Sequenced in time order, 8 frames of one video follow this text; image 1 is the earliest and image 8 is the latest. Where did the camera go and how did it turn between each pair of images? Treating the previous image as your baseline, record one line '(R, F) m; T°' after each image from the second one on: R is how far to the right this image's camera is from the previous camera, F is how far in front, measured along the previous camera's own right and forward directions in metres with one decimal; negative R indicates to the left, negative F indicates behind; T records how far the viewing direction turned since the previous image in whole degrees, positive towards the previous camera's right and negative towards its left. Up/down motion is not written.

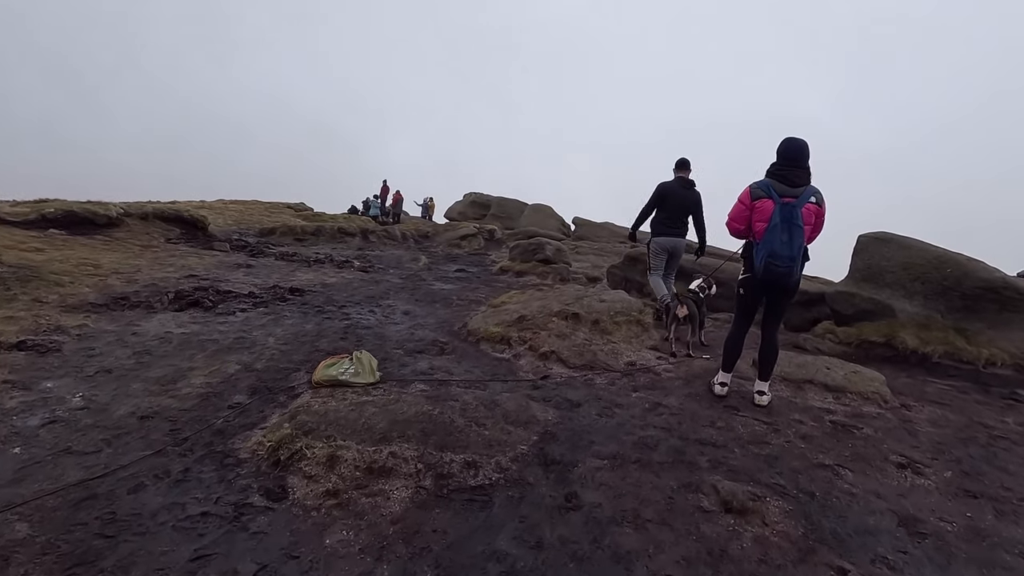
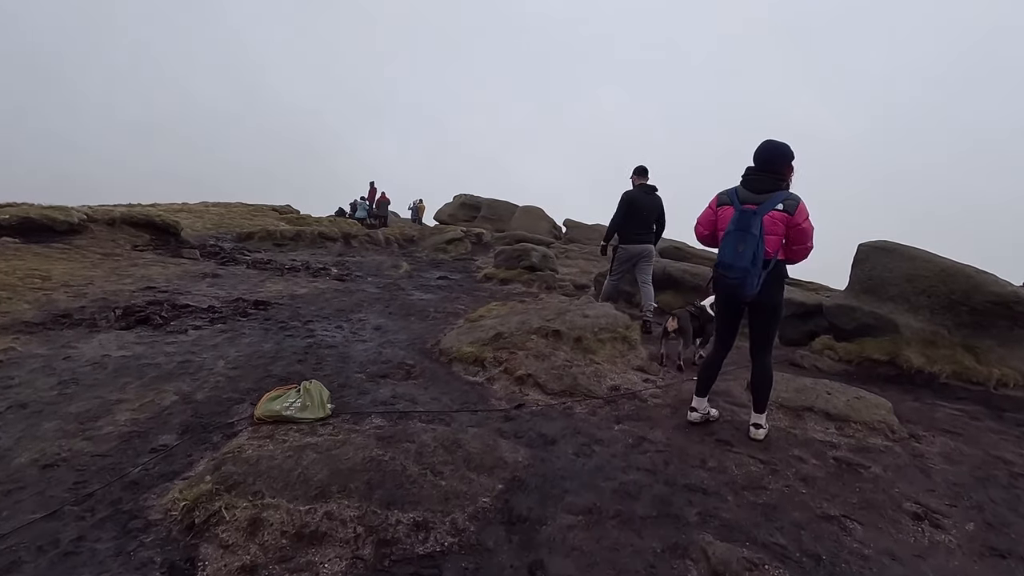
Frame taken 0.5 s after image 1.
(+0.3, +0.6) m; +1°
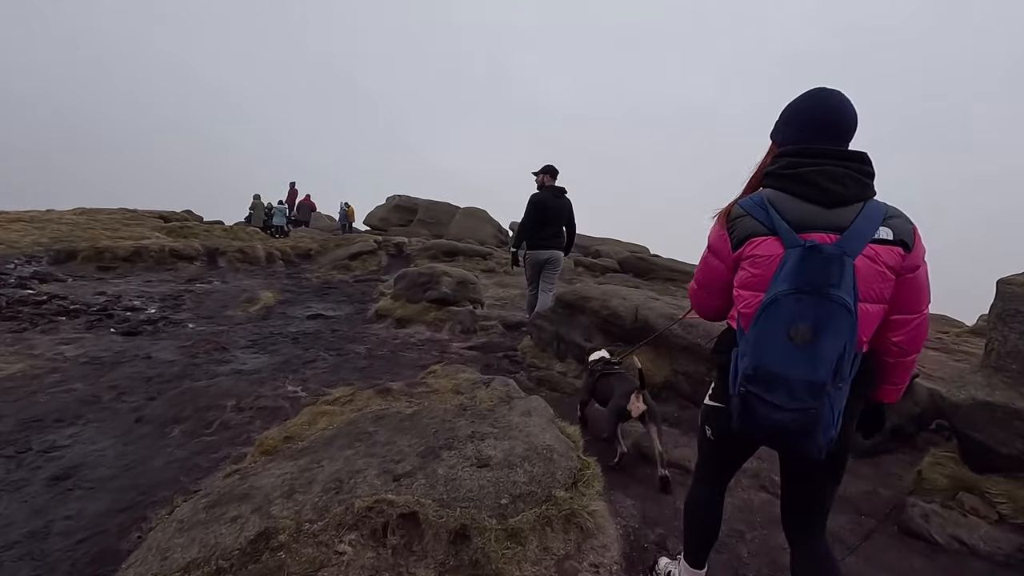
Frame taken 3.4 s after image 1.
(+1.0, +4.3) m; +5°
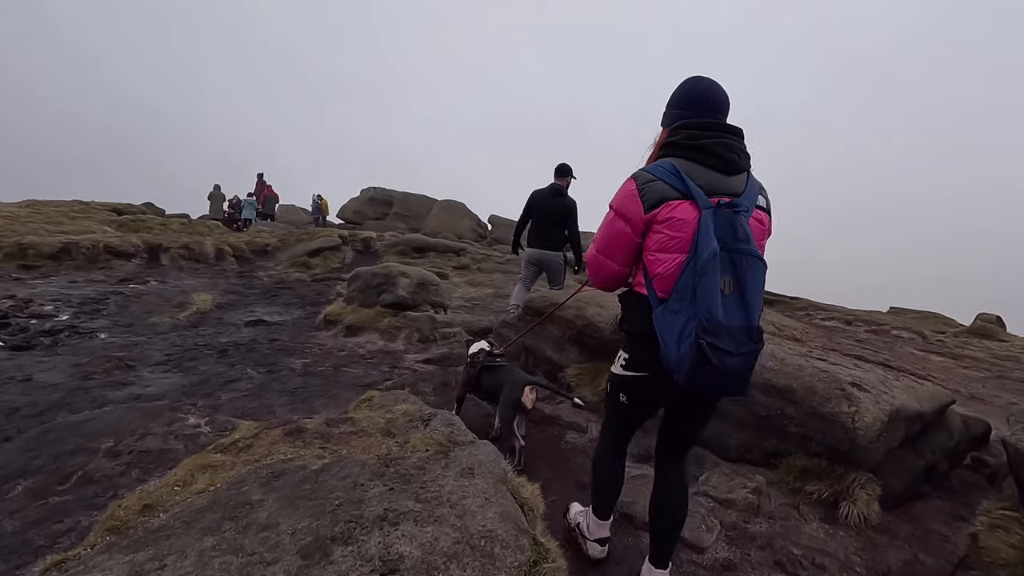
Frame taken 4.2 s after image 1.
(+0.3, +1.1) m; +2°
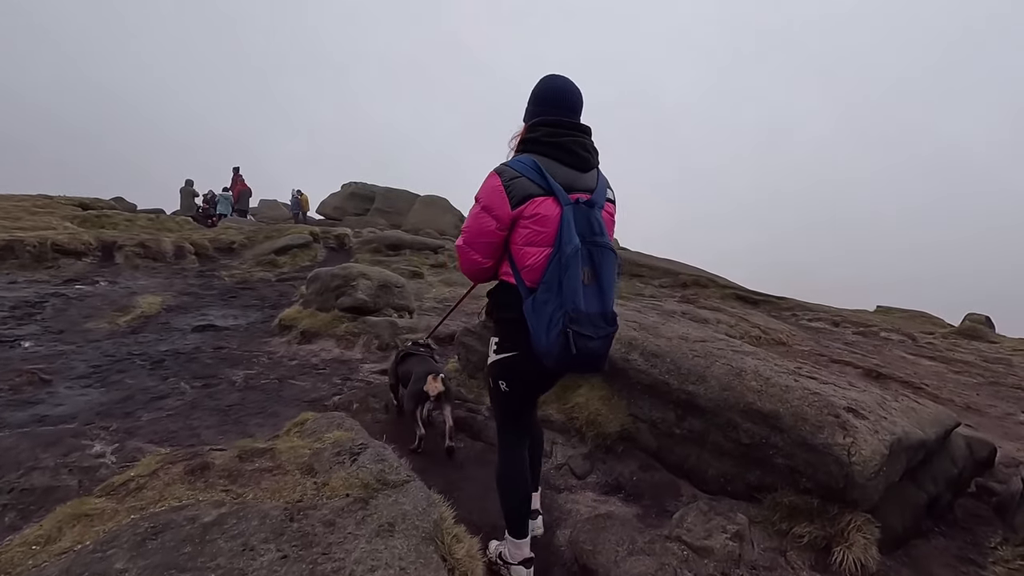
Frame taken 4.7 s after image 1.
(+0.3, +0.6) m; +1°
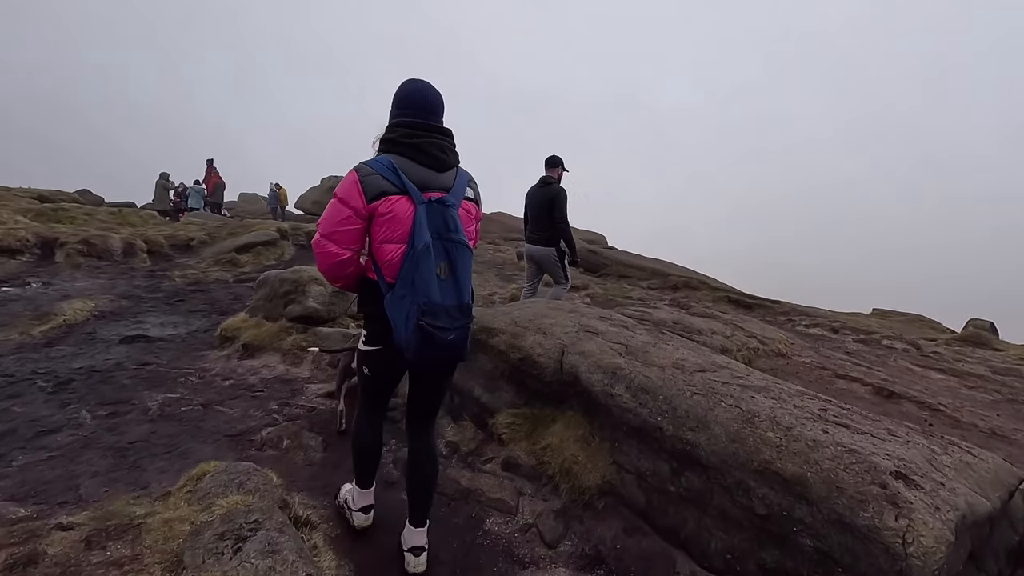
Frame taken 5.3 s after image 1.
(+0.2, +0.9) m; +1°
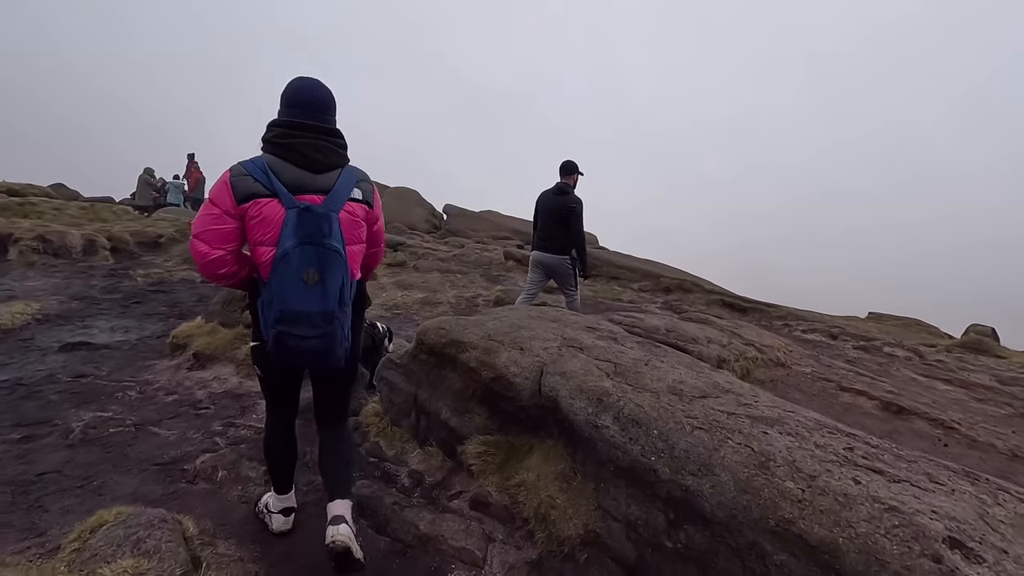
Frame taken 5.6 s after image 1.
(+0.1, +0.6) m; +1°
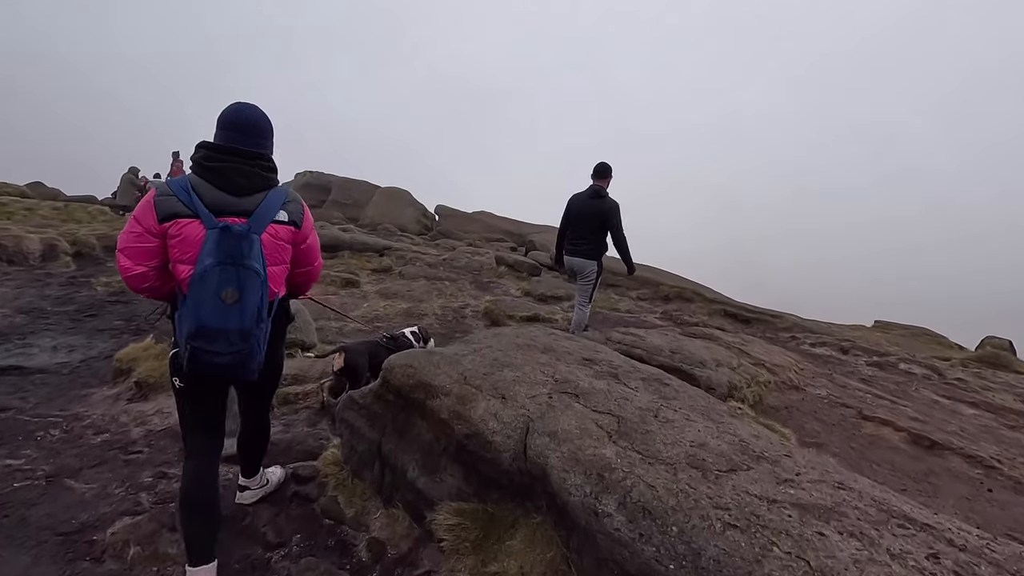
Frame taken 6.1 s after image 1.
(+0.1, +0.7) m; +1°
